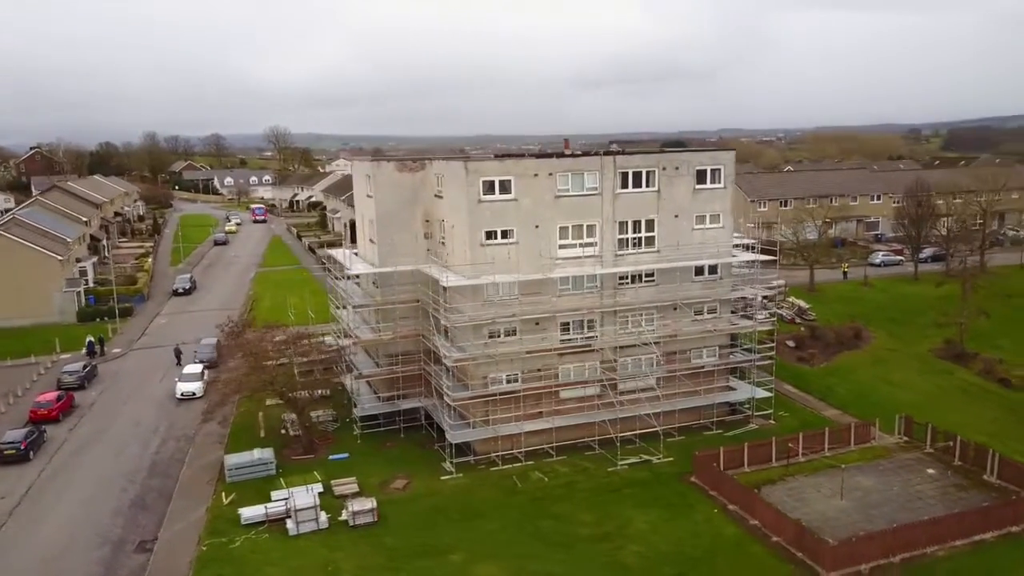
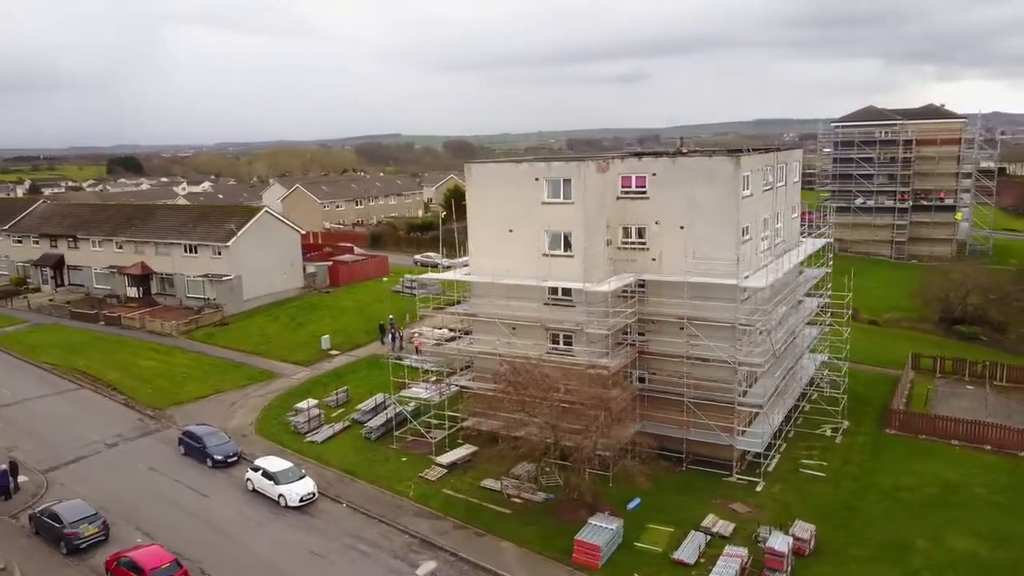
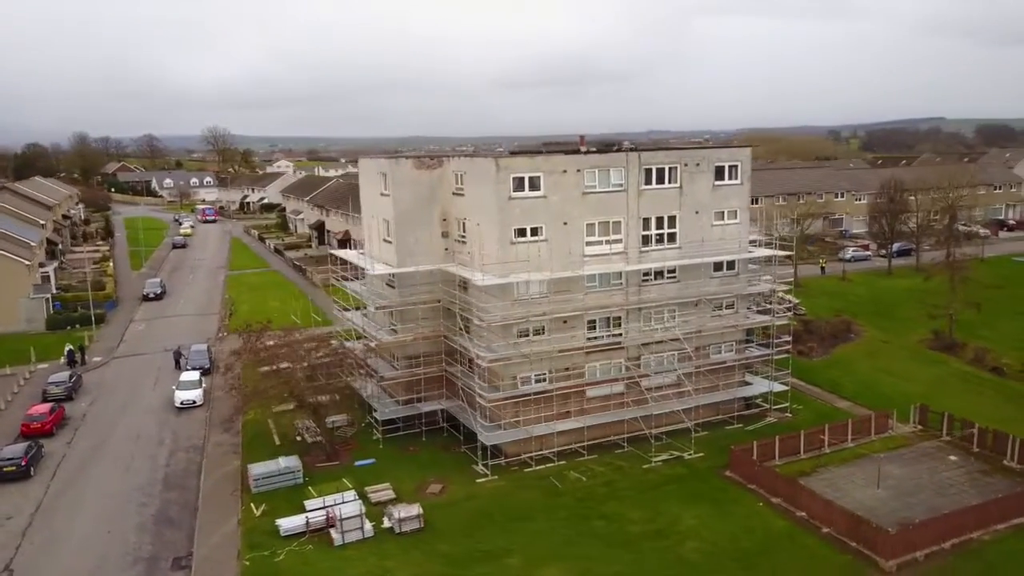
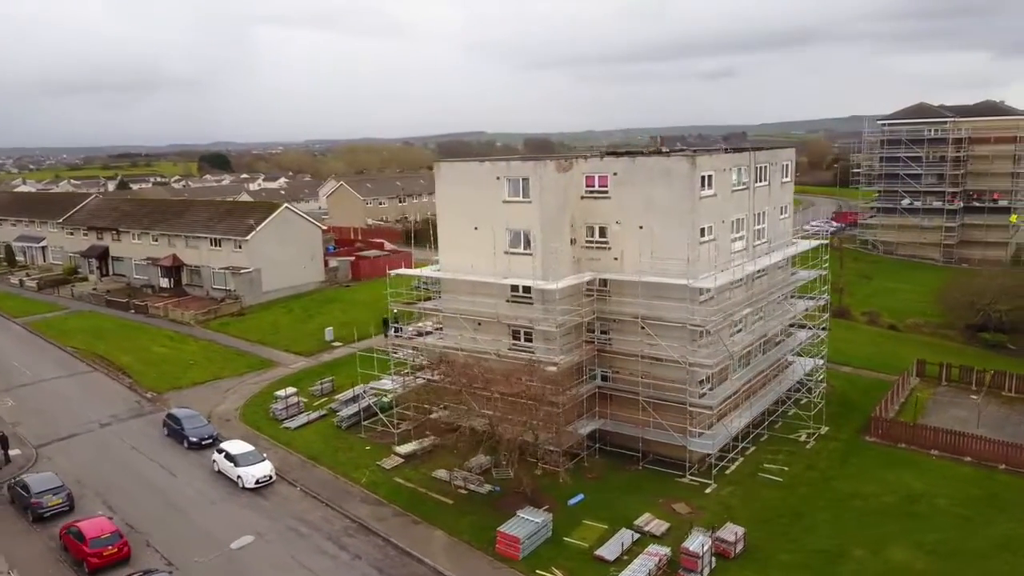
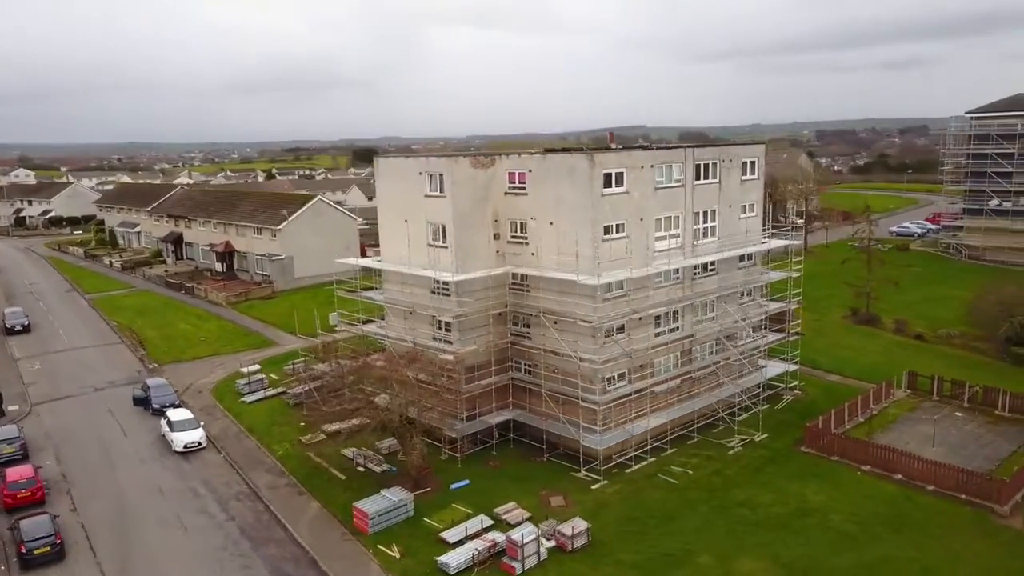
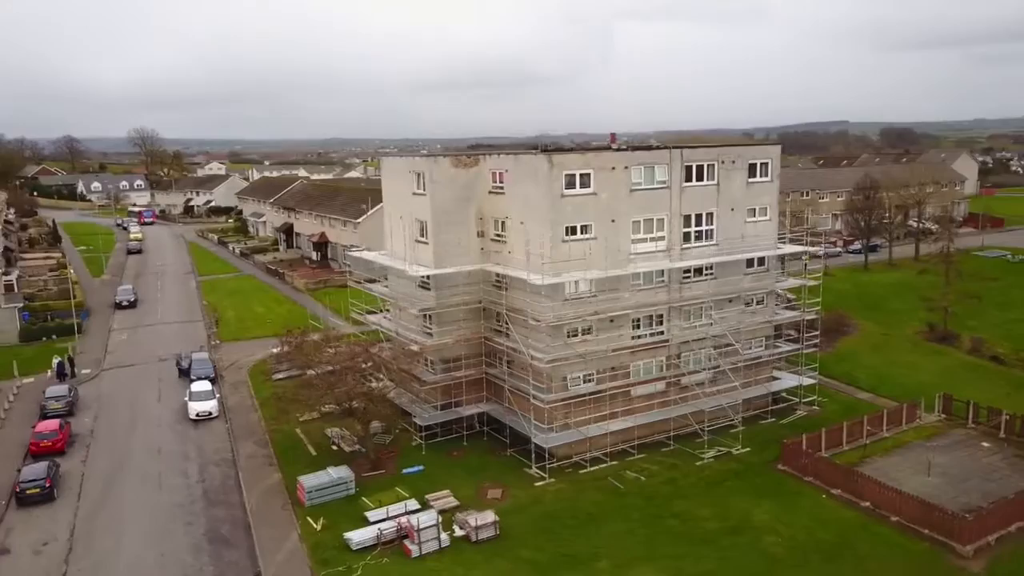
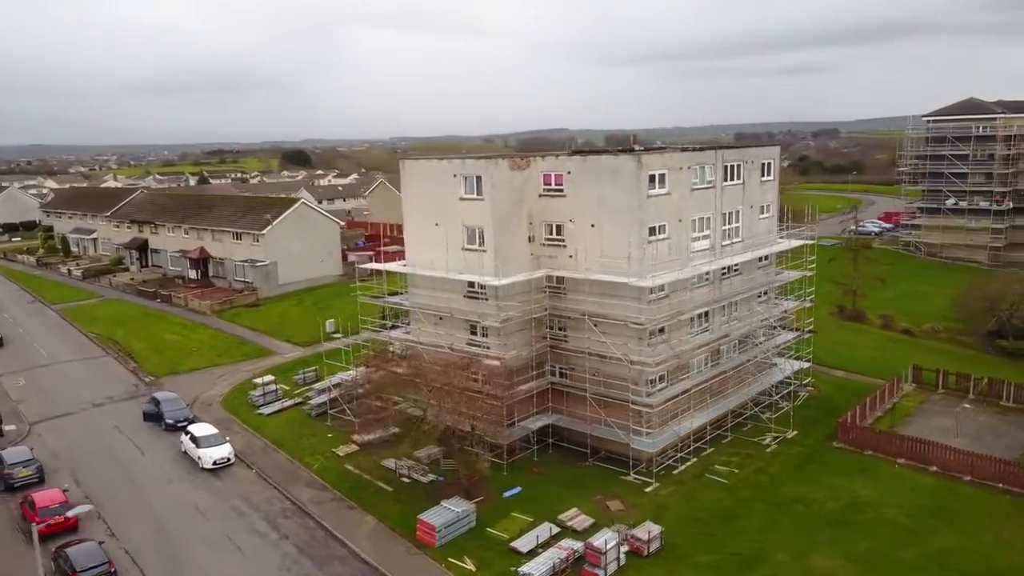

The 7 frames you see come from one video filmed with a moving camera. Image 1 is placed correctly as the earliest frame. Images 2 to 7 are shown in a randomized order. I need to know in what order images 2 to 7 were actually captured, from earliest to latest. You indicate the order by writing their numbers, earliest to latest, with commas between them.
3, 6, 5, 7, 4, 2
